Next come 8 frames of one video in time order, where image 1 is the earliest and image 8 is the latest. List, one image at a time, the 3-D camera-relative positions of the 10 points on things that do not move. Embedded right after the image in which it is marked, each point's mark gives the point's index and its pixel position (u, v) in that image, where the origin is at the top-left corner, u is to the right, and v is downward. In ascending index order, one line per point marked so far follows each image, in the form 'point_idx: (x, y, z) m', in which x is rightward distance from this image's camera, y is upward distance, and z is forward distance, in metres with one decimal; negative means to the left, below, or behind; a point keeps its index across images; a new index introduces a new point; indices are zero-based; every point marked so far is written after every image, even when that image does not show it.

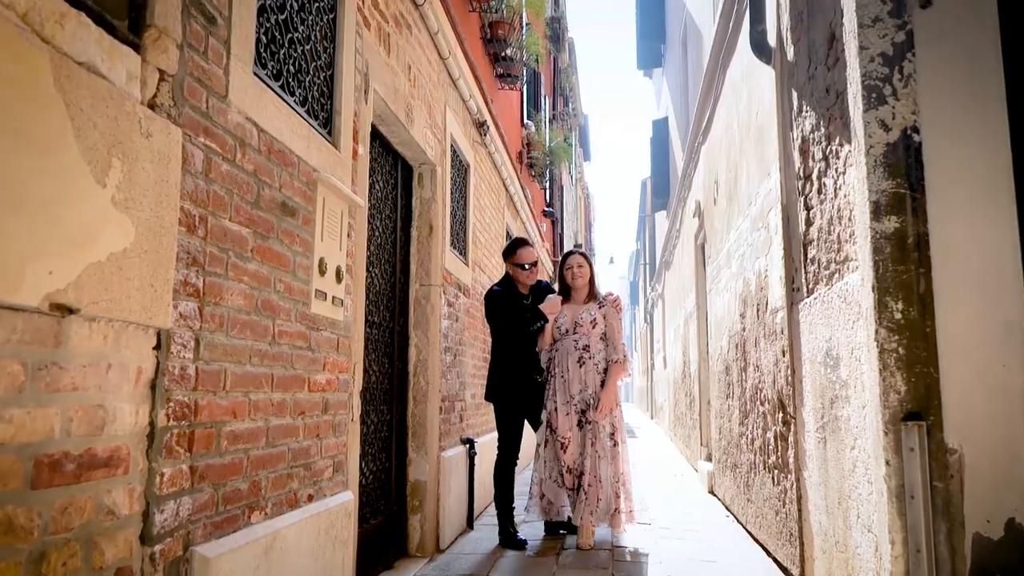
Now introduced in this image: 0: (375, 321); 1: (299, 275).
0: (-0.7, -0.2, +4.2) m
1: (-0.7, 0.0, +2.7) m
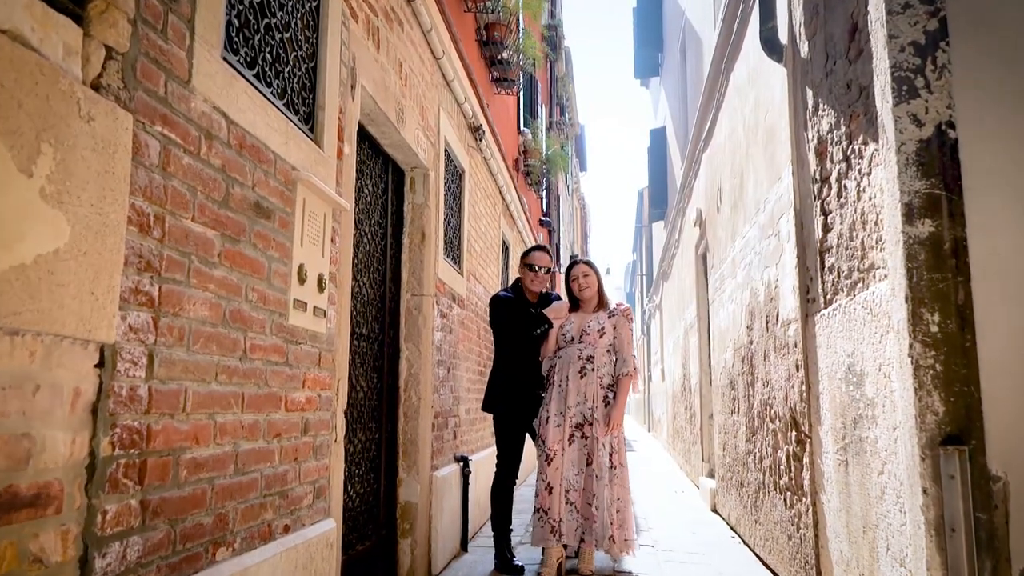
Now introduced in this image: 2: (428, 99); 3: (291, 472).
0: (-0.8, -0.2, +4.0) m
1: (-0.8, 0.0, +2.5) m
2: (-0.5, +1.1, +4.8) m
3: (-0.7, -0.6, +2.6) m
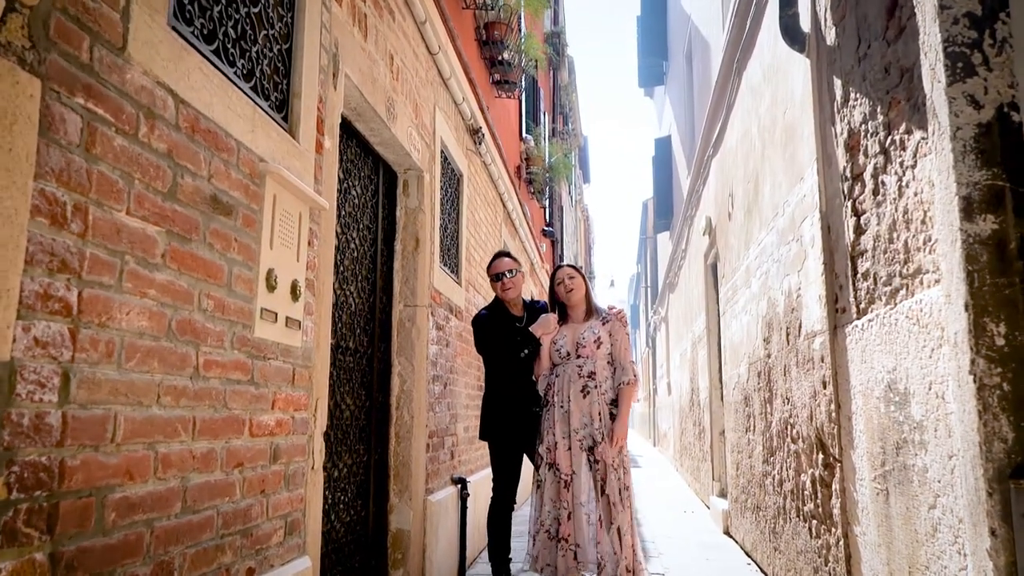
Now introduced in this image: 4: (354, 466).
0: (-0.8, -0.3, +3.6) m
1: (-0.8, 0.0, +2.2) m
2: (-0.5, +1.1, +4.4) m
3: (-0.7, -0.6, +2.3) m
4: (-0.7, -0.8, +3.7) m
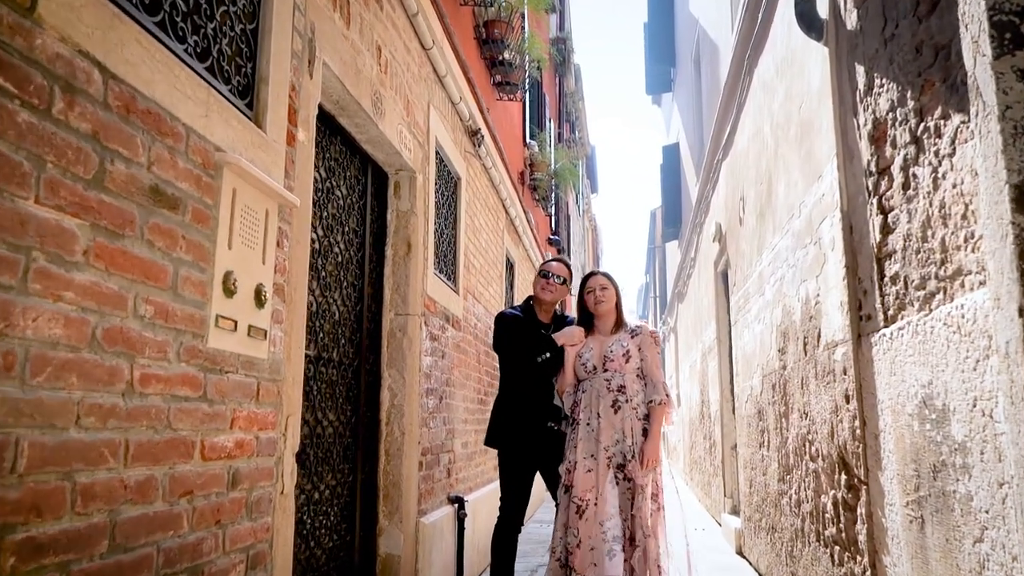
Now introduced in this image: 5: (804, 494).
0: (-0.8, -0.3, +3.4) m
1: (-0.8, 0.0, +1.9) m
2: (-0.5, +1.0, +4.2) m
3: (-0.8, -0.6, +2.0) m
4: (-0.8, -0.9, +3.5) m
5: (+1.5, -1.1, +4.1) m
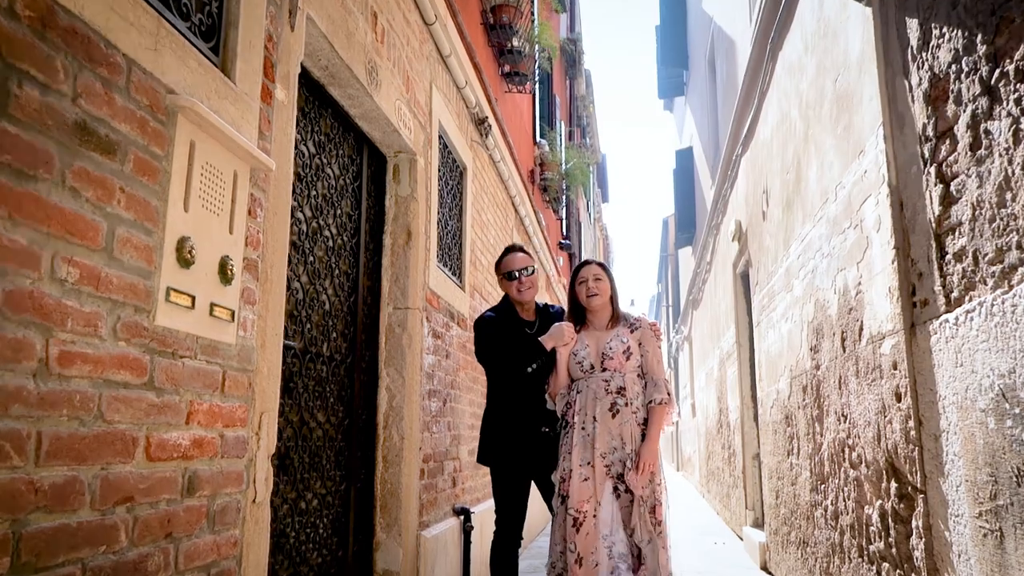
0: (-0.7, -0.2, +3.0) m
1: (-0.8, +0.1, +1.6) m
2: (-0.5, +1.1, +3.9) m
3: (-0.8, -0.6, +1.7) m
4: (-0.7, -0.8, +3.1) m
5: (+1.6, -1.0, +3.7) m
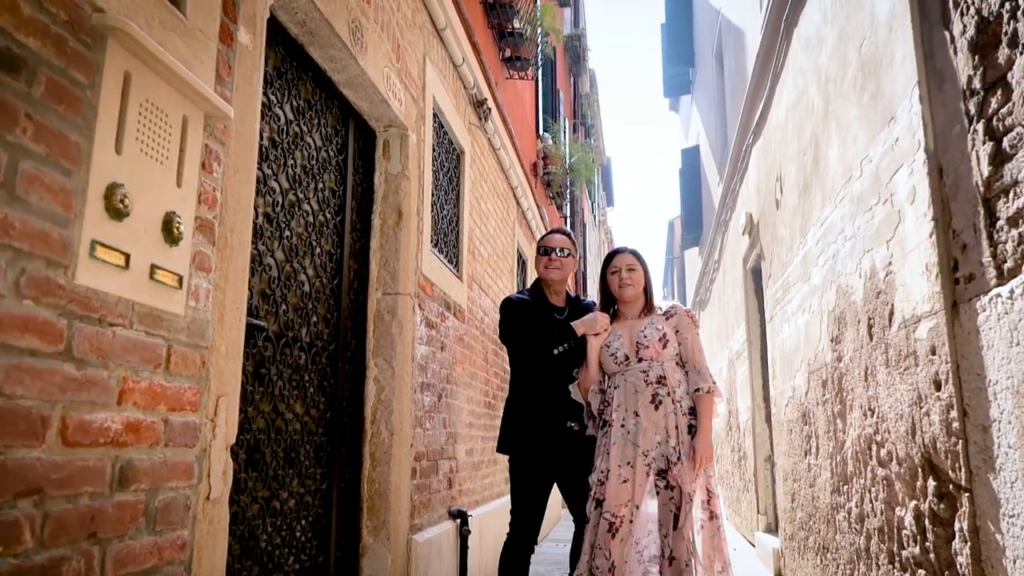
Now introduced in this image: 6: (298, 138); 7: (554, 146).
0: (-0.8, -0.2, +2.8) m
1: (-0.8, +0.1, +1.3) m
2: (-0.5, +1.1, +3.6) m
3: (-0.8, -0.5, +1.4) m
4: (-0.7, -0.7, +2.8) m
5: (+1.6, -1.0, +3.4) m
6: (-0.8, +0.5, +2.8) m
7: (+0.5, +1.6, +9.0) m
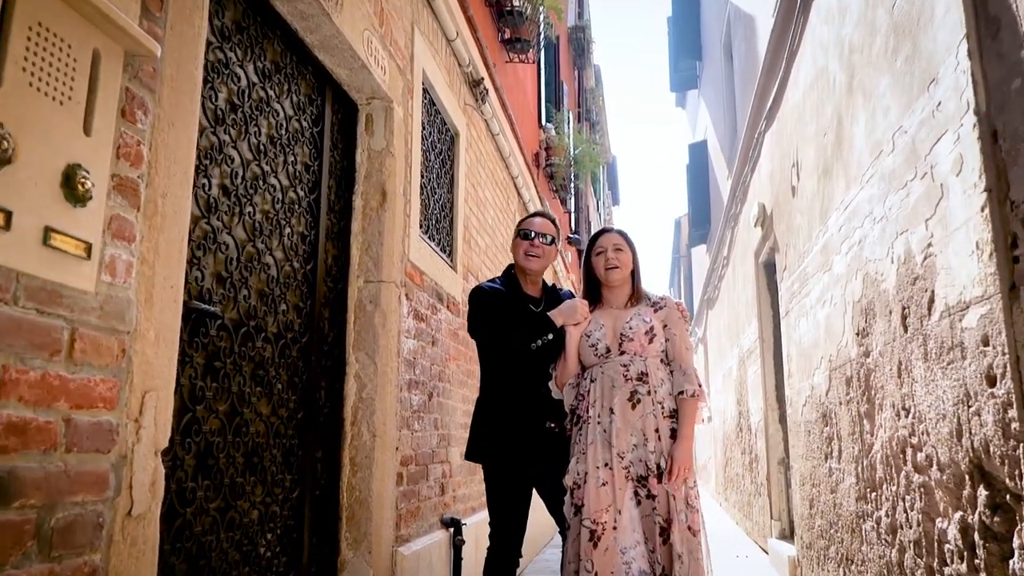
0: (-0.8, -0.1, +2.5) m
1: (-0.8, +0.2, +1.0) m
2: (-0.5, +1.2, +3.3) m
3: (-0.8, -0.4, +1.1) m
4: (-0.8, -0.7, +2.5) m
5: (+1.5, -0.9, +3.1) m
6: (-0.8, +0.6, +2.5) m
7: (+0.5, +1.7, +8.6) m
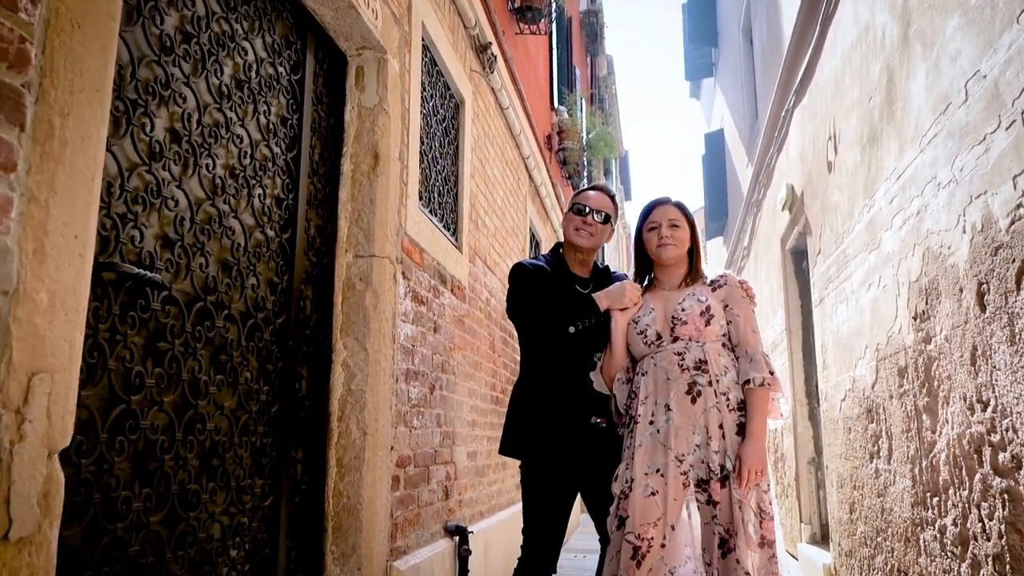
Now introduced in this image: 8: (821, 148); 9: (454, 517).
0: (-0.8, 0.0, +2.1) m
1: (-0.8, +0.3, +0.6) m
2: (-0.5, +1.3, +2.9) m
3: (-0.8, -0.4, +0.7) m
4: (-0.7, -0.6, +2.1) m
5: (+1.6, -0.8, +2.7) m
6: (-0.8, +0.7, +2.1) m
7: (+0.6, +1.8, +8.2) m
8: (+2.0, +0.9, +5.0) m
9: (-0.3, -1.1, +3.7) m
